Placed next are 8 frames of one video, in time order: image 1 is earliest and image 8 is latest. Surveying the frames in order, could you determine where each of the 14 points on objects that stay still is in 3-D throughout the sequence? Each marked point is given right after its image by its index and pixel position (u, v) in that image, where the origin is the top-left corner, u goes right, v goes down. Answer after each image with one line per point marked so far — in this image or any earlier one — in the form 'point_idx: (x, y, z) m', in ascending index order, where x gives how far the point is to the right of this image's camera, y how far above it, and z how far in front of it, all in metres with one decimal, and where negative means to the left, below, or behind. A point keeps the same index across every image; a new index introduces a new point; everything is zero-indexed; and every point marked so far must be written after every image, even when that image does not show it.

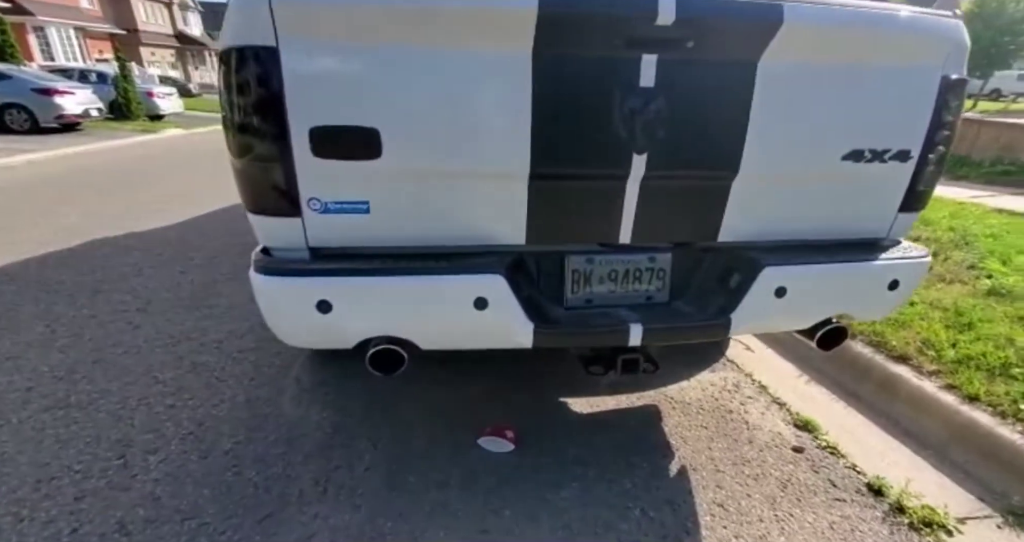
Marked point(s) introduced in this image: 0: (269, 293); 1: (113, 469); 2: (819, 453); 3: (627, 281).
0: (-0.7, -0.1, +1.4) m
1: (-1.6, -0.8, +1.9) m
2: (+1.3, -0.8, +2.1) m
3: (+0.4, 0.0, +1.7) m
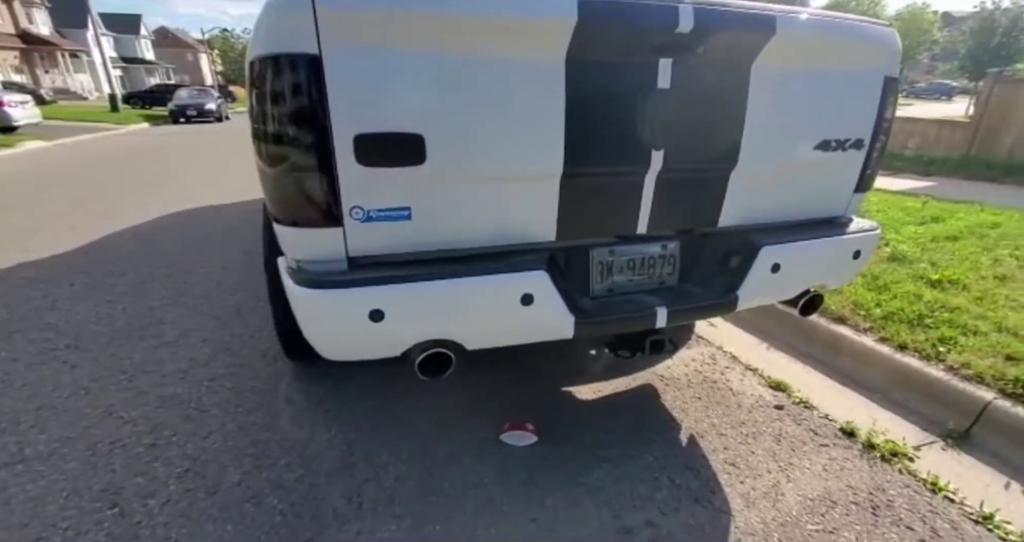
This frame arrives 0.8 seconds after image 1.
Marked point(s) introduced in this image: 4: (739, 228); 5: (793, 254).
0: (-0.6, -0.1, +1.4) m
1: (-1.5, -0.9, +1.7) m
2: (+1.4, -0.7, +2.3) m
3: (+0.5, 0.0, +1.8) m
4: (+0.9, +0.2, +1.9) m
5: (+1.1, +0.1, +1.9) m
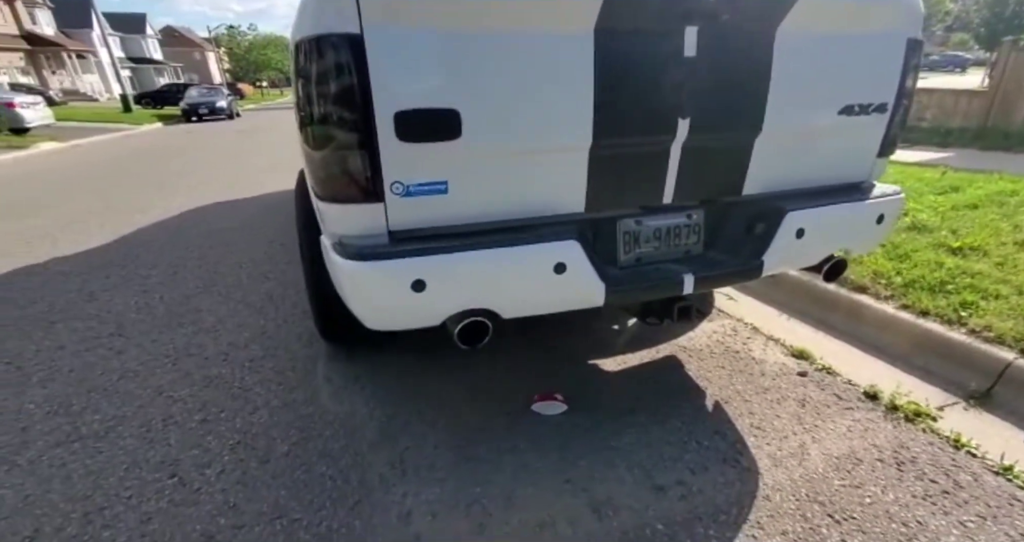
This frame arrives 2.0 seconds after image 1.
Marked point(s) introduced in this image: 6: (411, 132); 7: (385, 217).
0: (-0.5, 0.0, +1.5) m
1: (-1.3, -0.8, +1.8) m
2: (+1.6, -0.5, +2.4) m
3: (+0.6, +0.1, +1.9) m
4: (+1.0, +0.3, +1.9) m
5: (+1.2, +0.2, +1.9) m
6: (-0.3, +0.4, +1.4) m
7: (-0.4, +0.2, +1.5) m
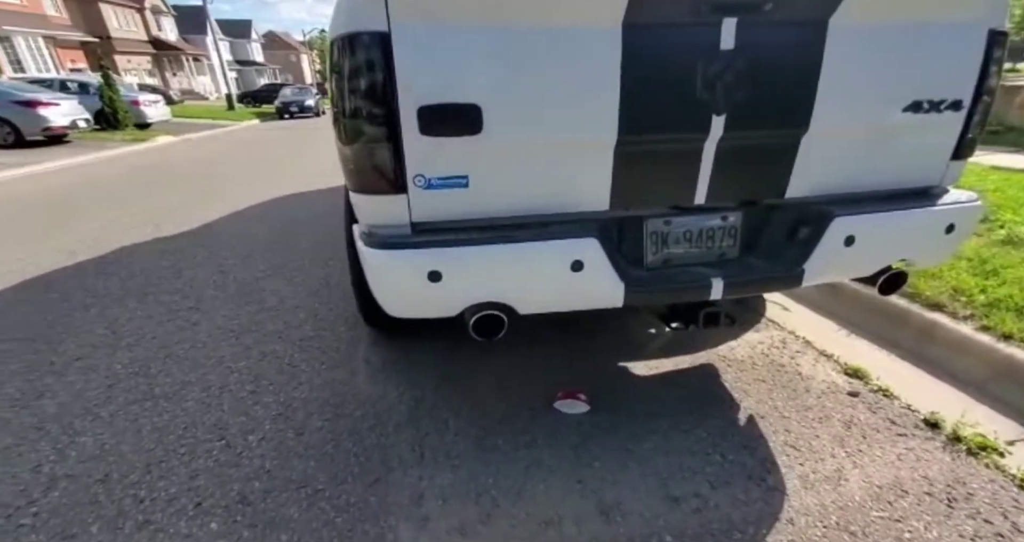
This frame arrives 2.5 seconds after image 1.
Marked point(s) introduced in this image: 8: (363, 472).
0: (-0.4, 0.0, +1.5) m
1: (-1.3, -0.8, +2.0) m
2: (+1.7, -0.6, +2.2) m
3: (+0.7, +0.1, +1.8) m
4: (+1.1, +0.3, +1.8) m
5: (+1.3, +0.2, +1.7) m
6: (-0.2, +0.4, +1.5) m
7: (-0.4, +0.2, +1.6) m
8: (-0.6, -0.8, +1.9) m
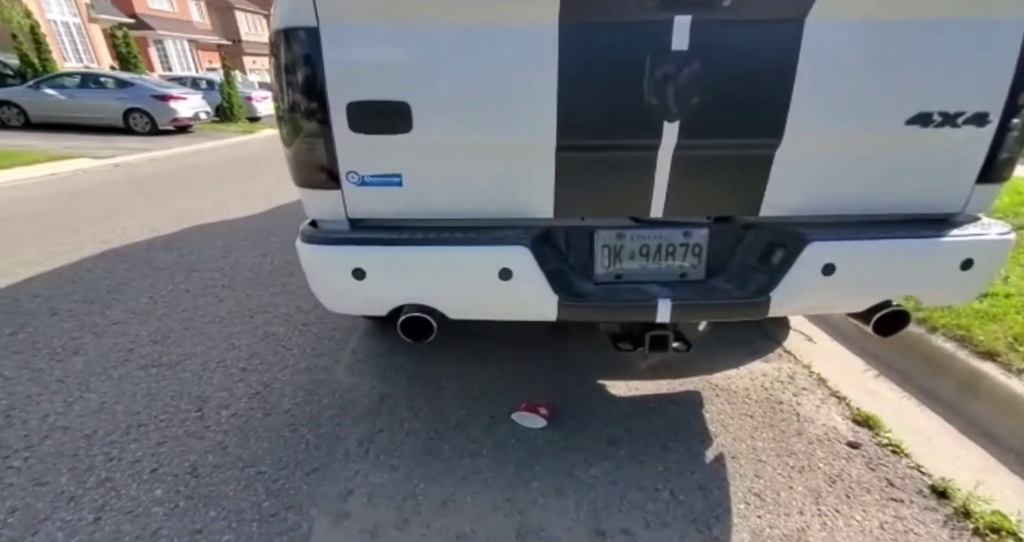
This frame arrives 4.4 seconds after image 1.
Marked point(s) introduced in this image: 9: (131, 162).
0: (-0.7, 0.0, +1.6) m
1: (-1.5, -0.7, +2.2) m
2: (+1.5, -0.7, +1.9) m
3: (+0.5, 0.0, +1.7) m
4: (+0.9, +0.2, +1.6) m
5: (+1.1, +0.1, +1.5) m
6: (-0.5, +0.5, +1.5) m
7: (-0.6, +0.2, +1.6) m
8: (-0.8, -0.8, +1.9) m
9: (-8.7, +2.5, +10.9) m
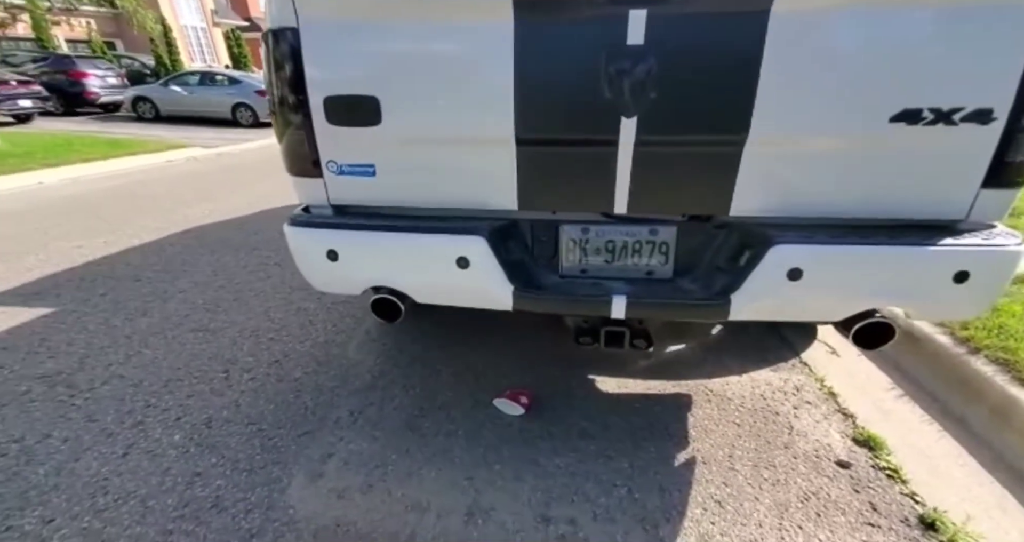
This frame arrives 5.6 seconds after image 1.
0: (-0.8, +0.1, +1.7) m
1: (-1.5, -0.6, +2.5) m
2: (+1.3, -0.8, +1.8) m
3: (+0.4, +0.1, +1.6) m
4: (+0.8, +0.2, +1.5) m
5: (+1.0, 0.0, +1.4) m
6: (-0.6, +0.5, +1.6) m
7: (-0.7, +0.3, +1.7) m
8: (-0.9, -0.7, +2.1) m
9: (-7.3, +3.1, +12.1) m
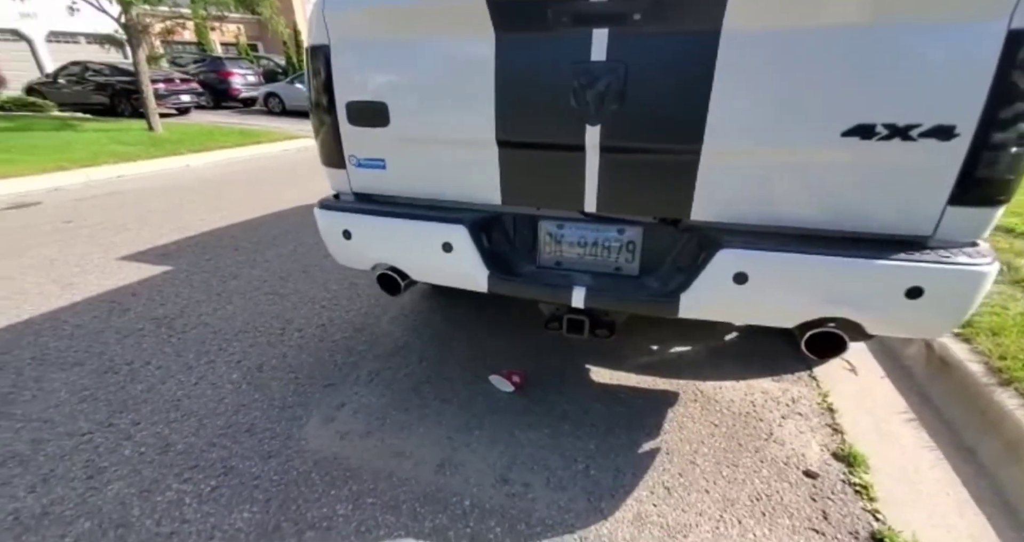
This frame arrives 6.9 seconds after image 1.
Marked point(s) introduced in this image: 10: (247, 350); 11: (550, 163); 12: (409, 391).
0: (-0.8, +0.2, +2.1) m
1: (-1.5, -0.4, +2.9) m
2: (+1.2, -0.8, +1.8) m
3: (+0.3, +0.1, +1.8) m
4: (+0.7, +0.2, +1.6) m
5: (+0.8, 0.0, +1.5) m
6: (-0.6, +0.6, +1.9) m
7: (-0.7, +0.4, +2.1) m
8: (-1.0, -0.6, +2.5) m
9: (-5.2, +3.6, +13.4) m
10: (-1.5, -0.5, +2.8) m
11: (+0.1, +0.4, +1.7) m
12: (-0.5, -0.6, +2.4) m
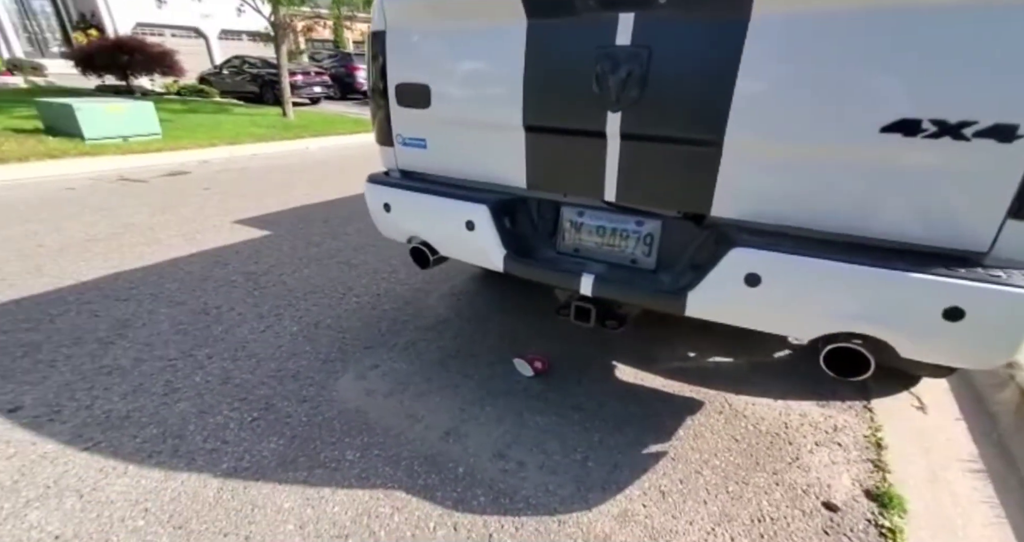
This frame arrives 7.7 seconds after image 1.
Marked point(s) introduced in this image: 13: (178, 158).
0: (-0.7, +0.4, +2.3) m
1: (-1.2, -0.2, +3.2) m
2: (+1.2, -0.9, +1.6) m
3: (+0.4, +0.1, +1.8) m
4: (+0.7, +0.2, +1.5) m
5: (+0.8, 0.0, +1.4) m
6: (-0.5, +0.7, +2.0) m
7: (-0.5, +0.5, +2.2) m
8: (-0.8, -0.4, +2.7) m
9: (-2.5, +4.1, +14.1) m
10: (-1.3, -0.2, +3.1) m
11: (+0.2, +0.4, +1.7) m
12: (-0.4, -0.5, +2.5) m
13: (-6.2, +2.1, +8.7) m
